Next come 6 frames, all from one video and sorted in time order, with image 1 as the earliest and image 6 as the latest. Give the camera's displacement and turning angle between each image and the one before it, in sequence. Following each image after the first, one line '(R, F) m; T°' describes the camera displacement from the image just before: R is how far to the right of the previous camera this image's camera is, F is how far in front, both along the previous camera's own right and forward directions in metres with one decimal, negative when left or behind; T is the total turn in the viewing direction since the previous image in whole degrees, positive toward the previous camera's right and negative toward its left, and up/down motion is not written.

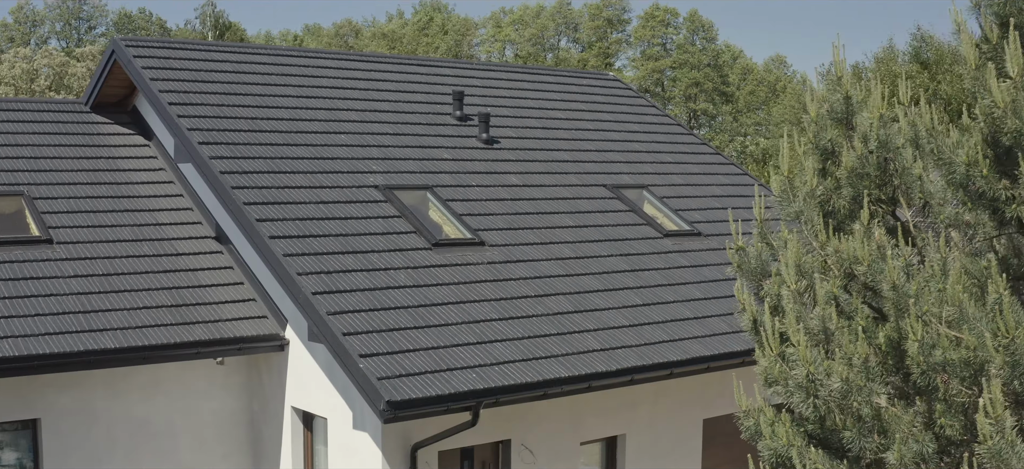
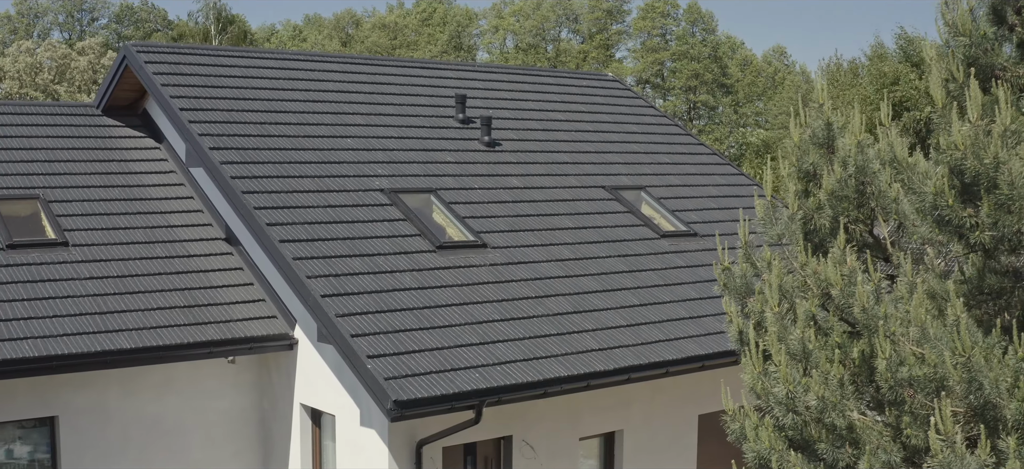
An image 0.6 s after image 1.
(0.0, -0.3) m; 0°
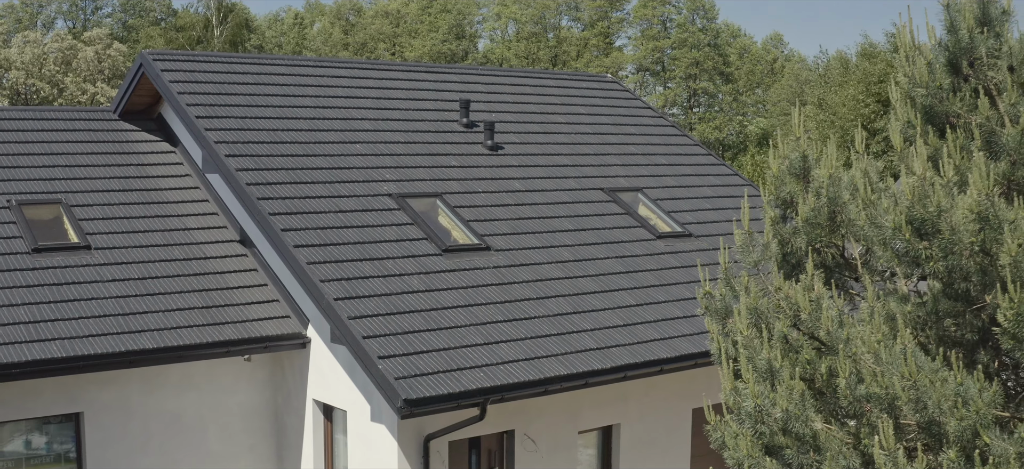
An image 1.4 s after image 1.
(0.0, -0.5) m; 0°
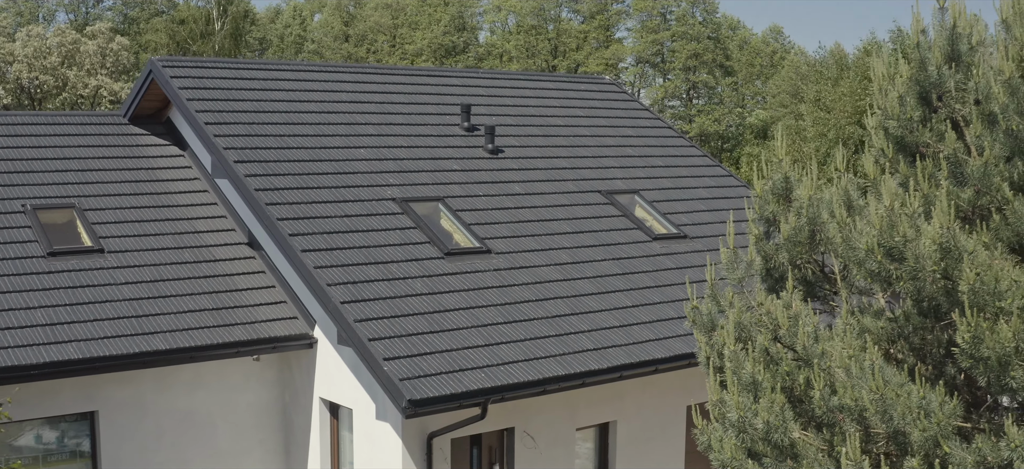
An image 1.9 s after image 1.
(0.0, -0.3) m; 0°
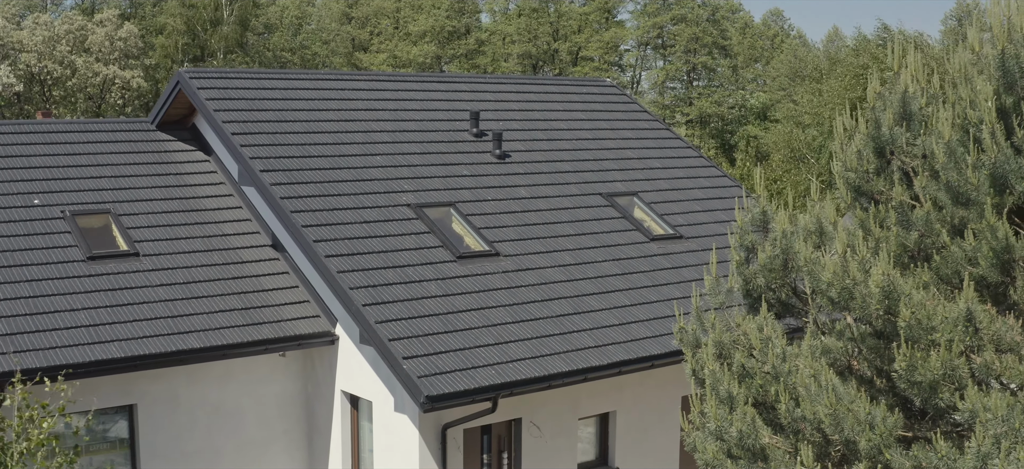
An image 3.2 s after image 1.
(-0.1, -0.8) m; 0°
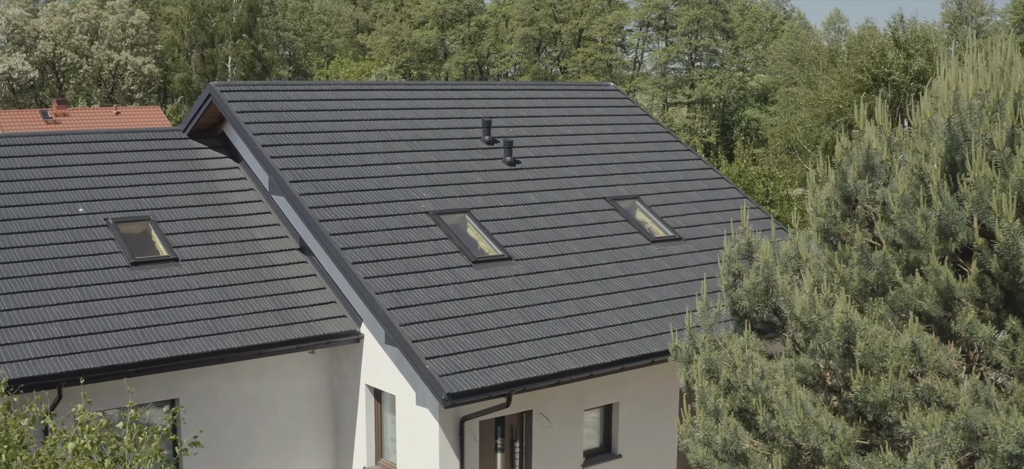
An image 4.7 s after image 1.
(-0.1, -0.9) m; 0°
